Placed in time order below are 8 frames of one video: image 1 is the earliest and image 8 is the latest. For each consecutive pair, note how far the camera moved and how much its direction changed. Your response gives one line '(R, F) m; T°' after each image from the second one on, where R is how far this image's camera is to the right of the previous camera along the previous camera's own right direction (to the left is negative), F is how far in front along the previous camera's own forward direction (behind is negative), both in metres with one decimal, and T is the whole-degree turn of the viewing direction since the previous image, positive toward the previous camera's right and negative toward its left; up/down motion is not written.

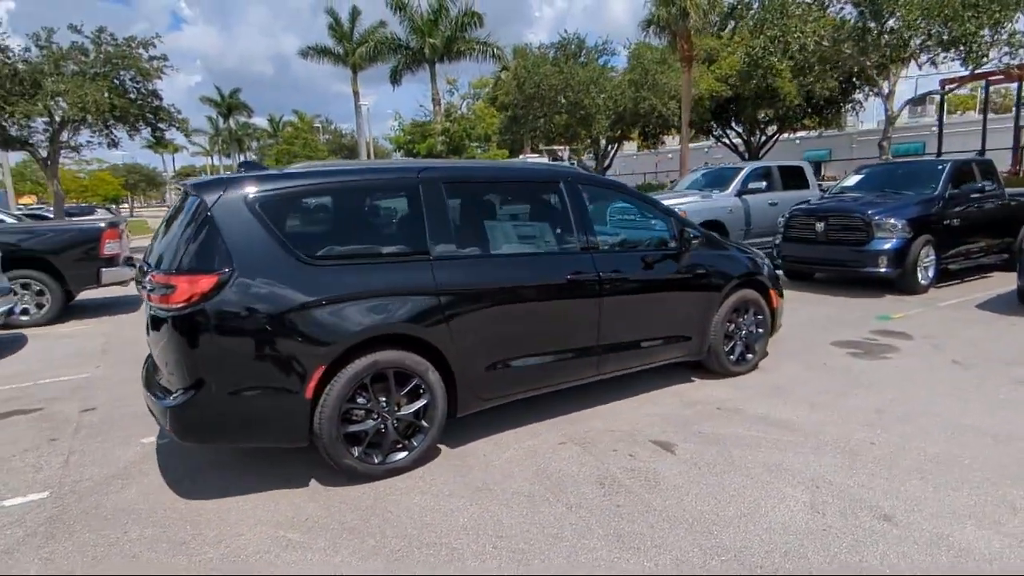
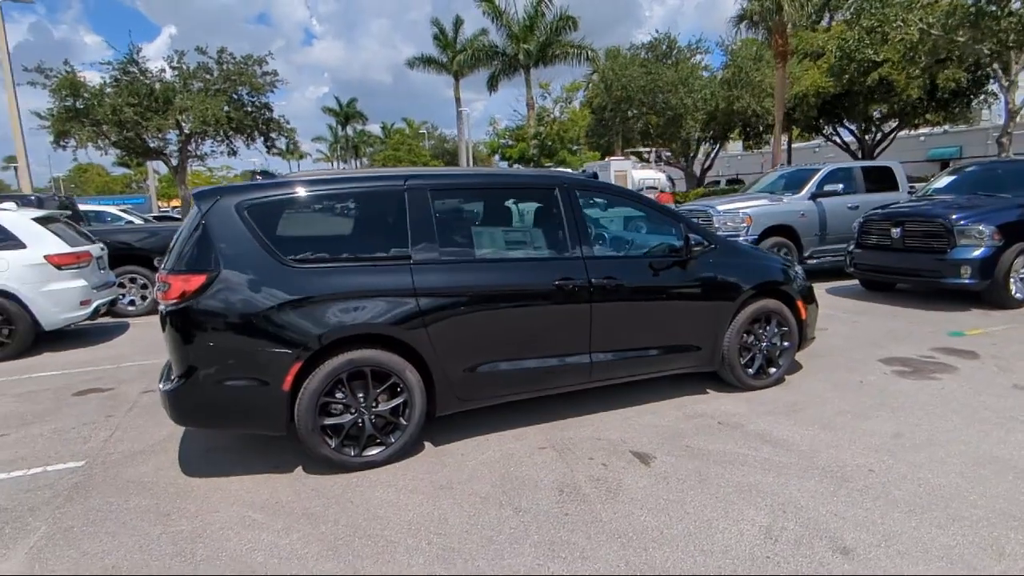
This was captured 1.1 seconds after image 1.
(+0.9, 0.0) m; -10°
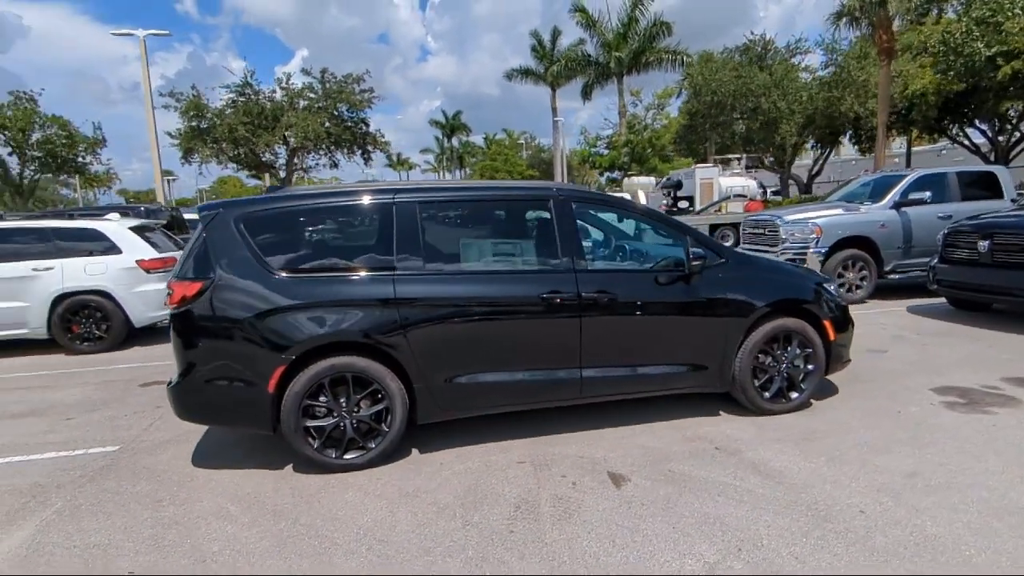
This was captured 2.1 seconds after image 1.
(+0.9, +0.1) m; -10°
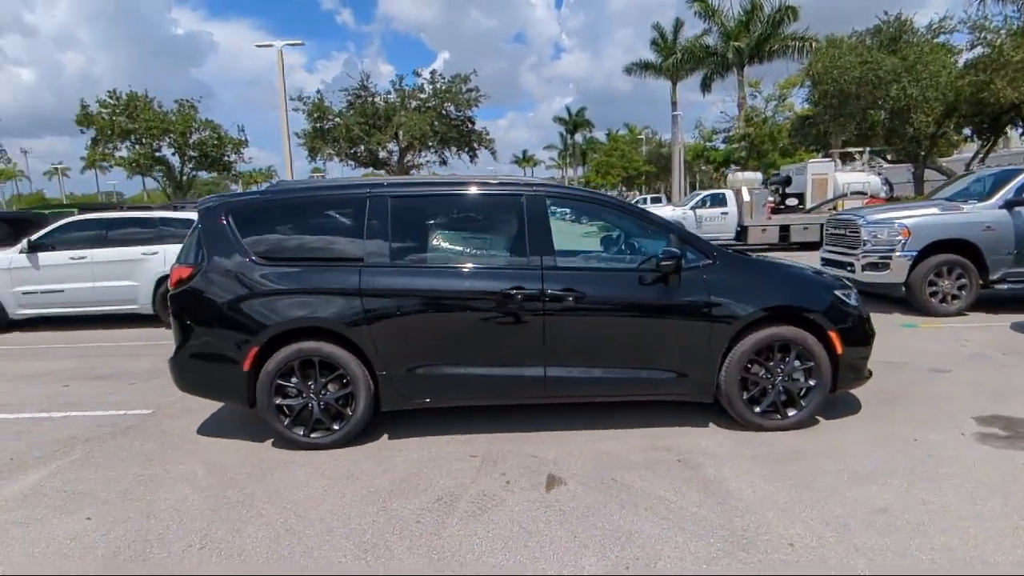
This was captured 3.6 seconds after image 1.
(+1.2, +0.1) m; -12°
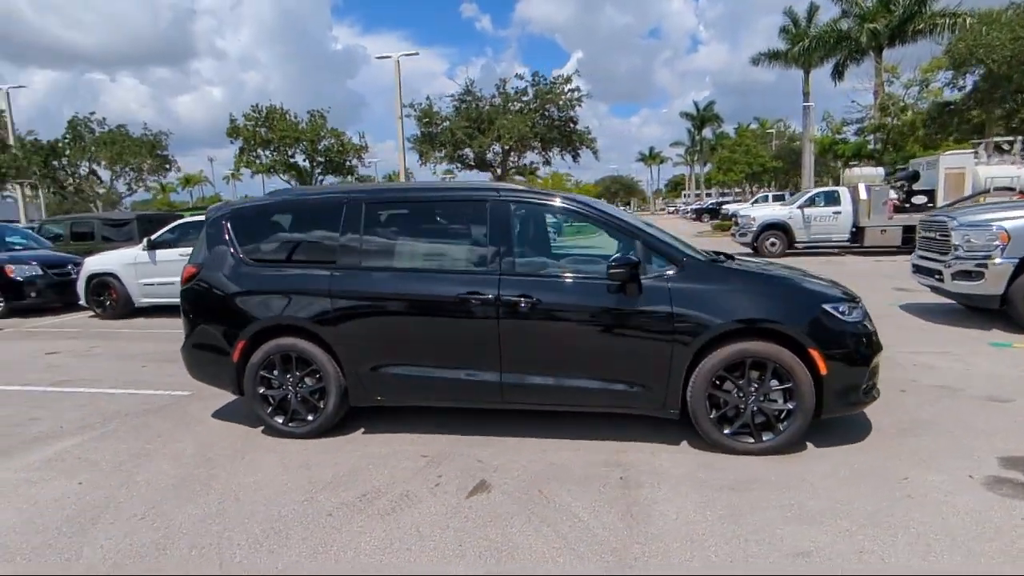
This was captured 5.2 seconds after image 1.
(+1.2, +0.1) m; -12°
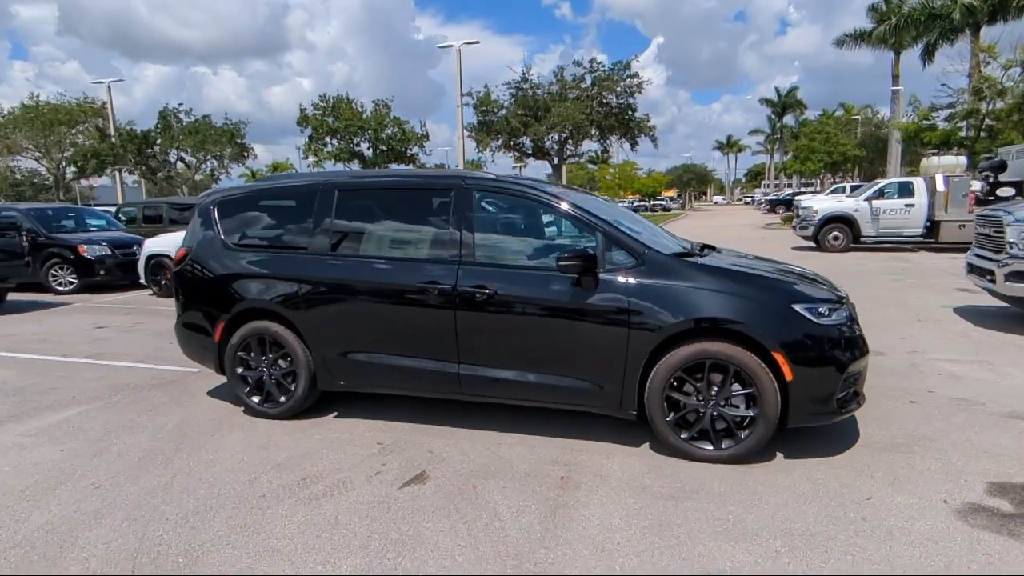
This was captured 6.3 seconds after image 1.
(+0.8, +0.2) m; -7°
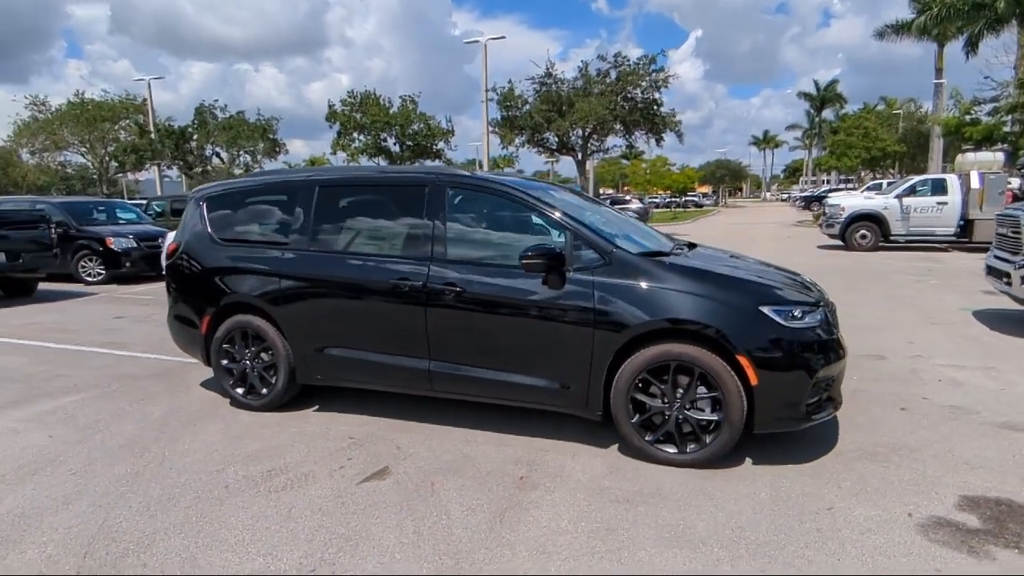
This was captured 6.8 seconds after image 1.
(+0.4, 0.0) m; -3°
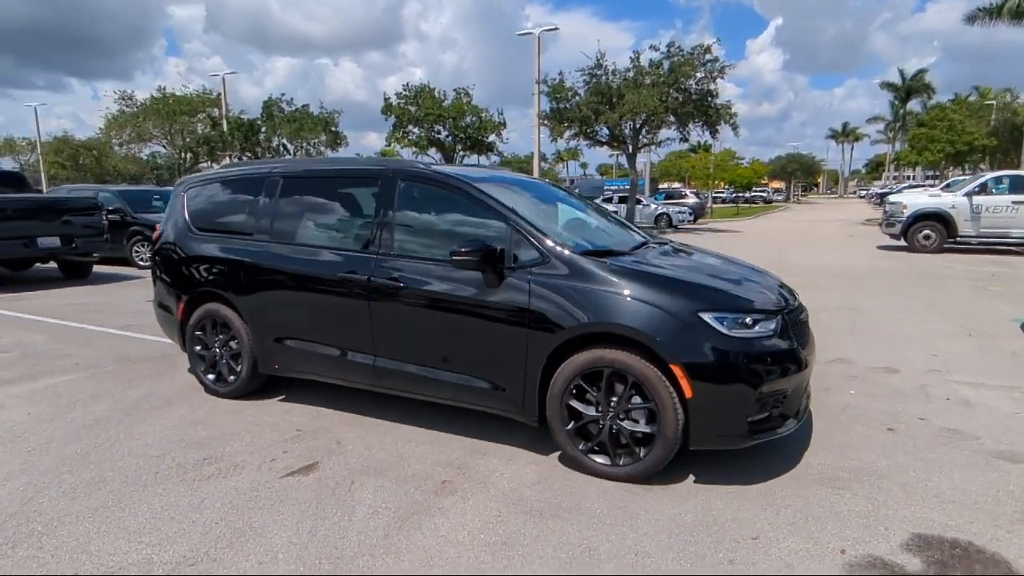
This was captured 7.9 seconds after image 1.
(+0.8, +0.2) m; -6°
